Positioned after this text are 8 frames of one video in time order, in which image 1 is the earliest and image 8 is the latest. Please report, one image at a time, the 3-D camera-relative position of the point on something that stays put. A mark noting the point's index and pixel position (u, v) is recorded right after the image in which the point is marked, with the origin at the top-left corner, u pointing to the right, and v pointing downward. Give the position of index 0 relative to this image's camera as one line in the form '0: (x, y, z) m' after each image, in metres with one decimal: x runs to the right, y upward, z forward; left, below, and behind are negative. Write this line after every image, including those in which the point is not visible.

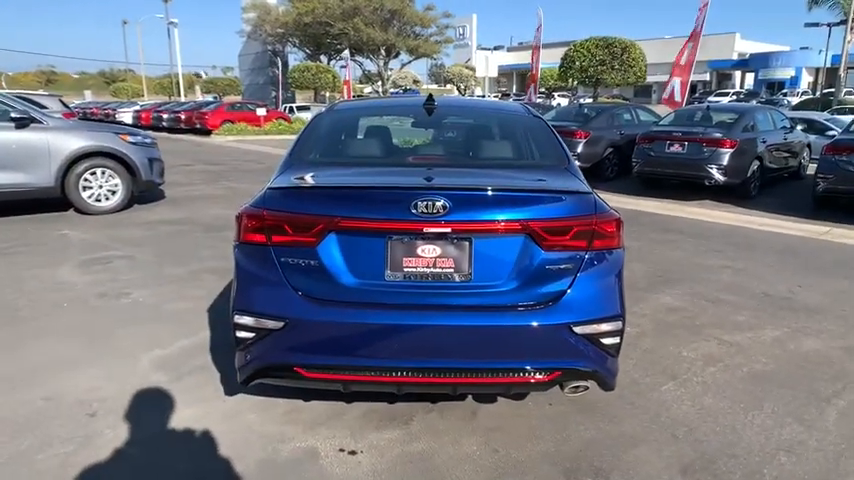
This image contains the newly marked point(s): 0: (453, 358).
0: (0.0, -0.5, +2.5) m
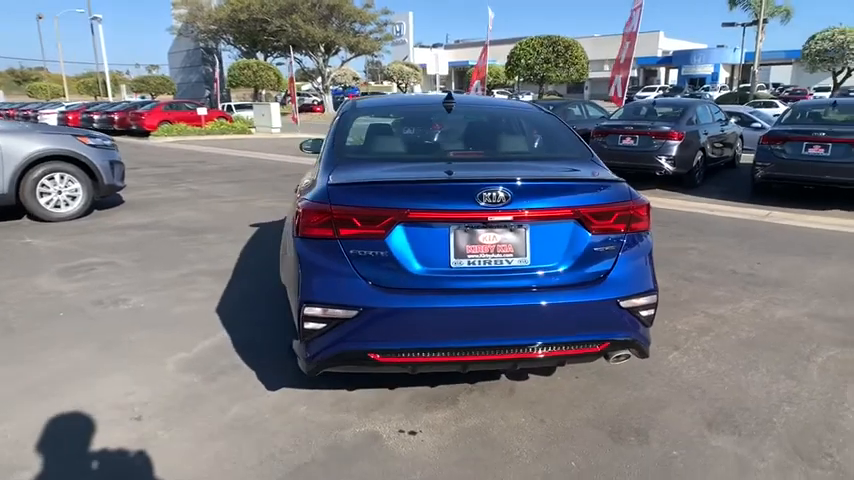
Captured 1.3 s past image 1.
0: (+0.3, -0.5, +2.7) m
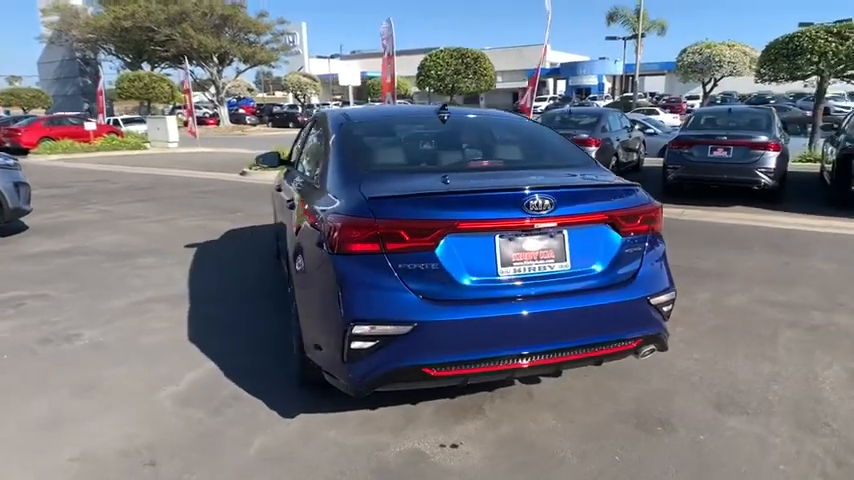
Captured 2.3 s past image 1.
0: (+0.5, -0.5, +2.8) m
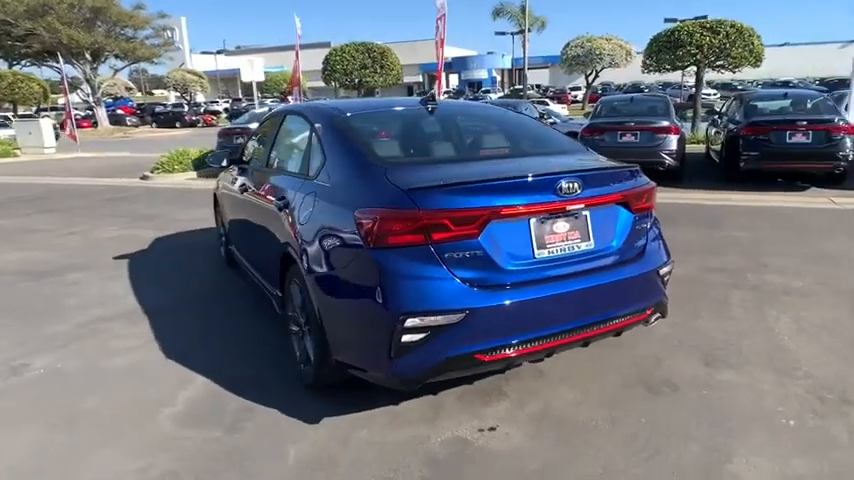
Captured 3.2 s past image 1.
0: (+0.7, -0.4, +2.9) m
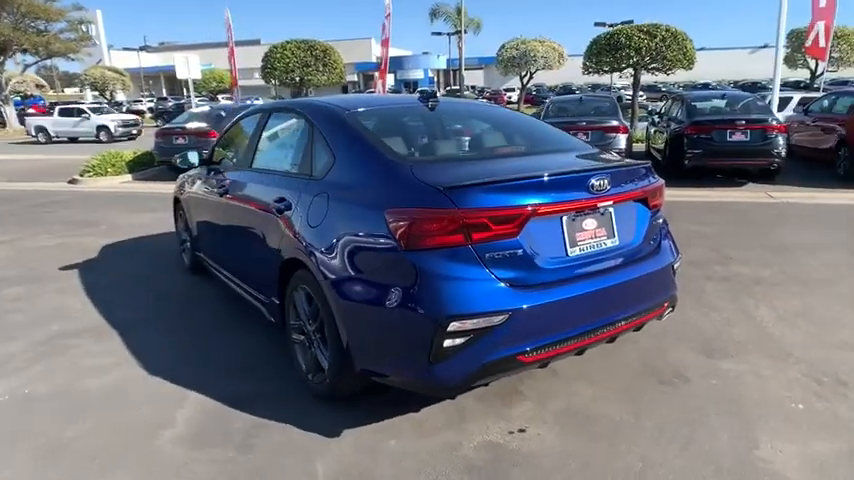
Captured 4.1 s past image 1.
0: (+0.9, -0.4, +2.9) m
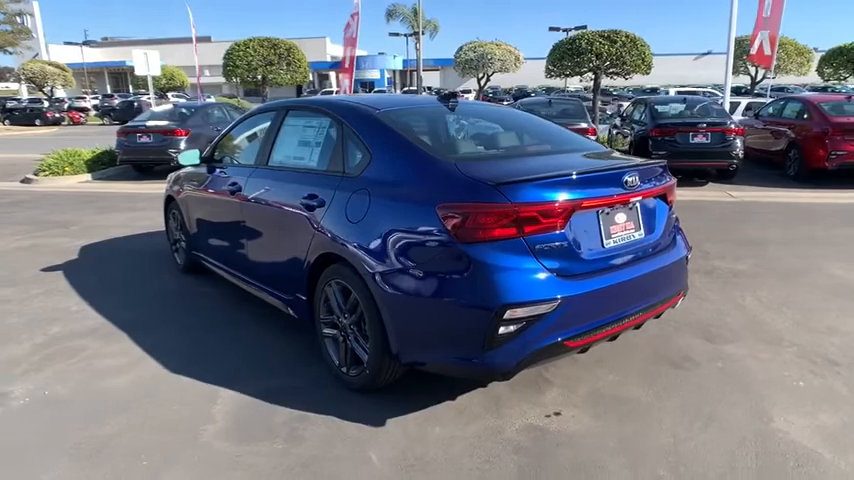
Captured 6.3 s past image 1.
0: (+1.1, -0.4, +3.1) m
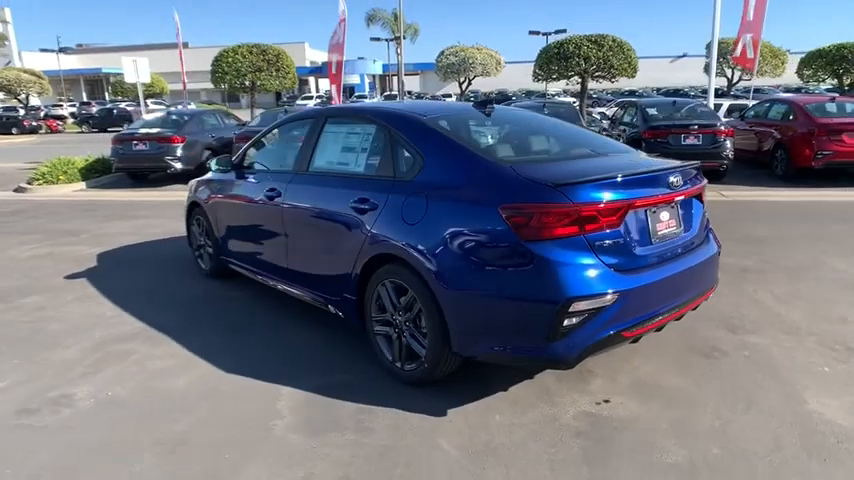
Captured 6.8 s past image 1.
0: (+1.4, -0.3, +3.3) m
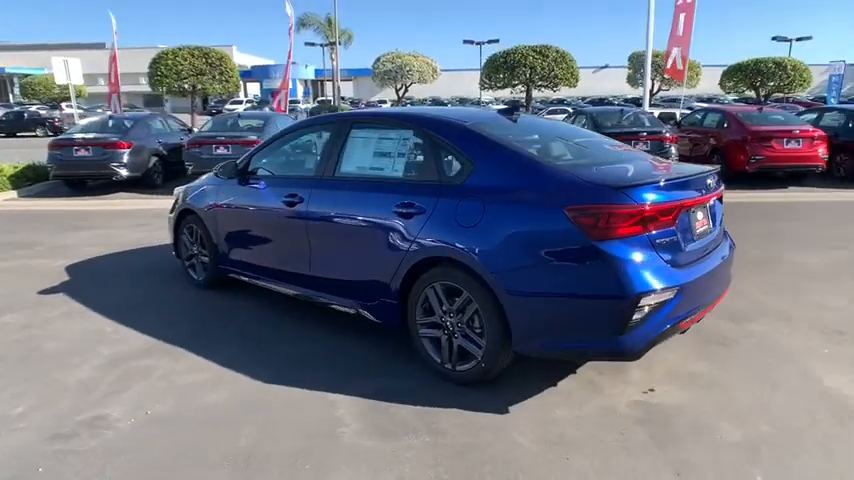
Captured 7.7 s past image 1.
0: (+1.8, -0.3, +3.6) m
